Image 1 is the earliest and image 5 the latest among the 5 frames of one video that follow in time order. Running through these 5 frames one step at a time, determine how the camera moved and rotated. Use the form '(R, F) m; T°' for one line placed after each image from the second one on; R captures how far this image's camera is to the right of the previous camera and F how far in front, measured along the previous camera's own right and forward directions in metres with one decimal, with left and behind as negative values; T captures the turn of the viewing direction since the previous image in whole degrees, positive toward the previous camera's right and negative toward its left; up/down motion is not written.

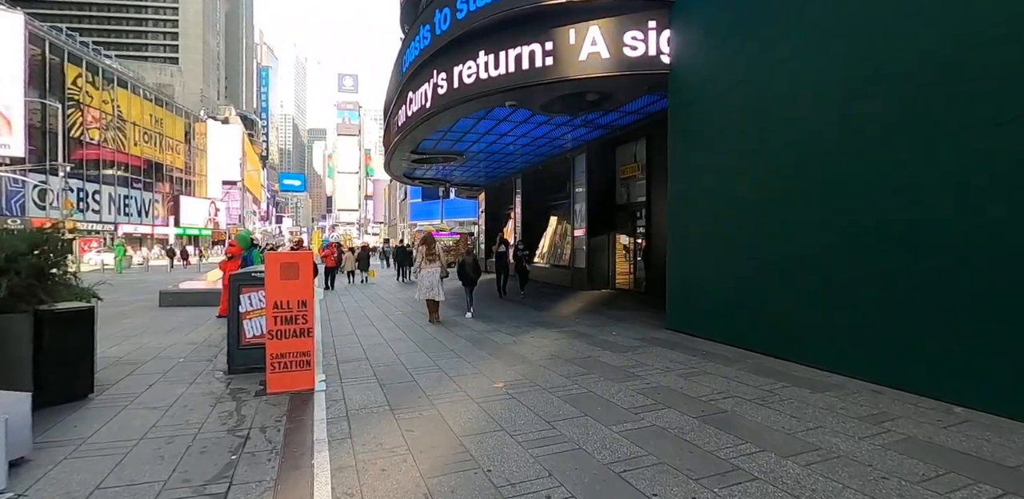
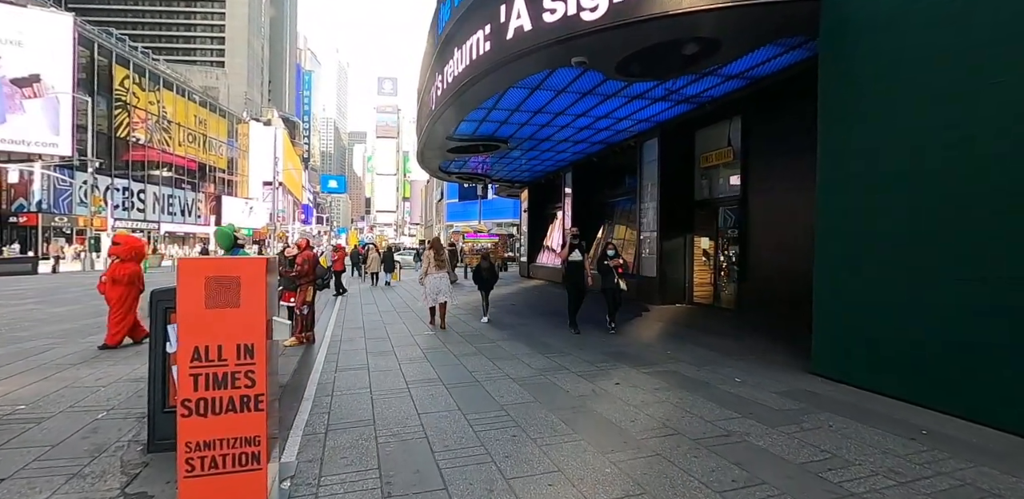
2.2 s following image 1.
(-0.5, +2.7) m; -4°
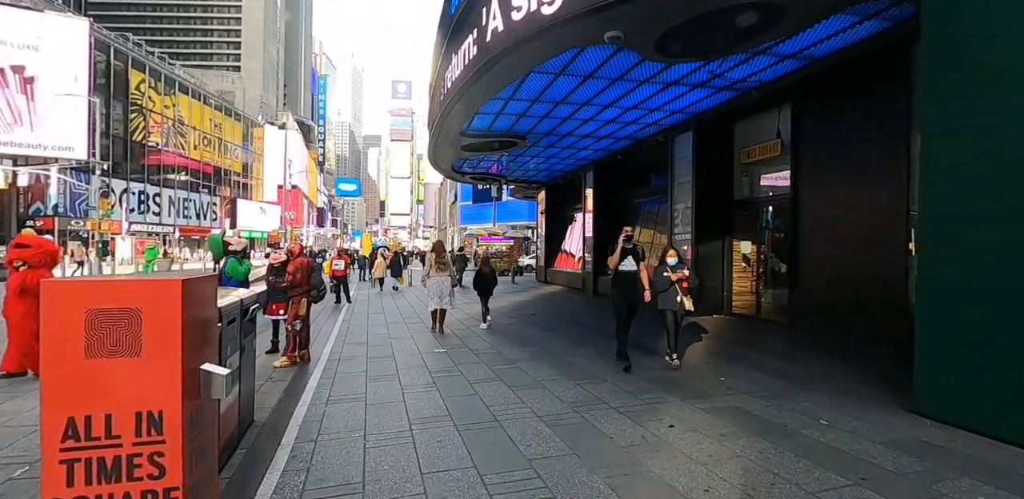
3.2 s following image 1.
(-0.1, +1.1) m; -2°
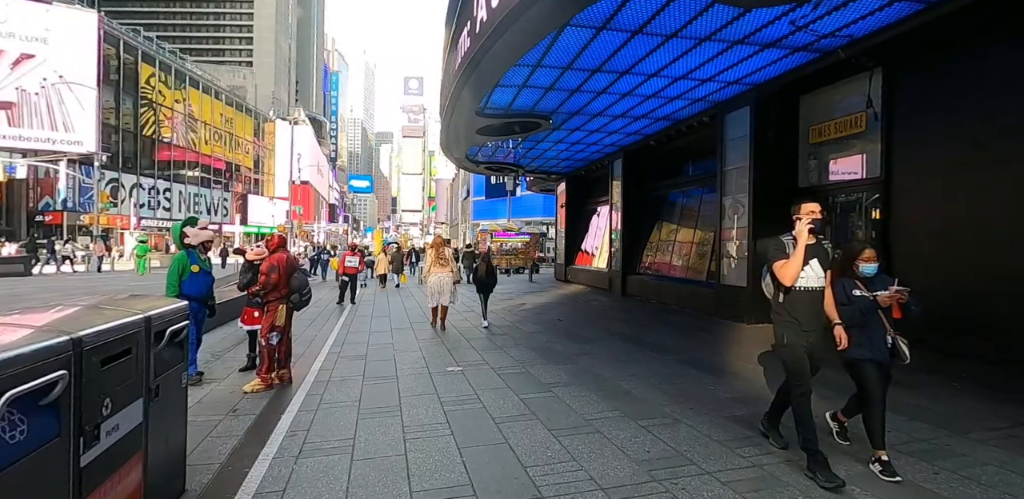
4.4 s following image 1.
(-0.3, +1.6) m; -1°
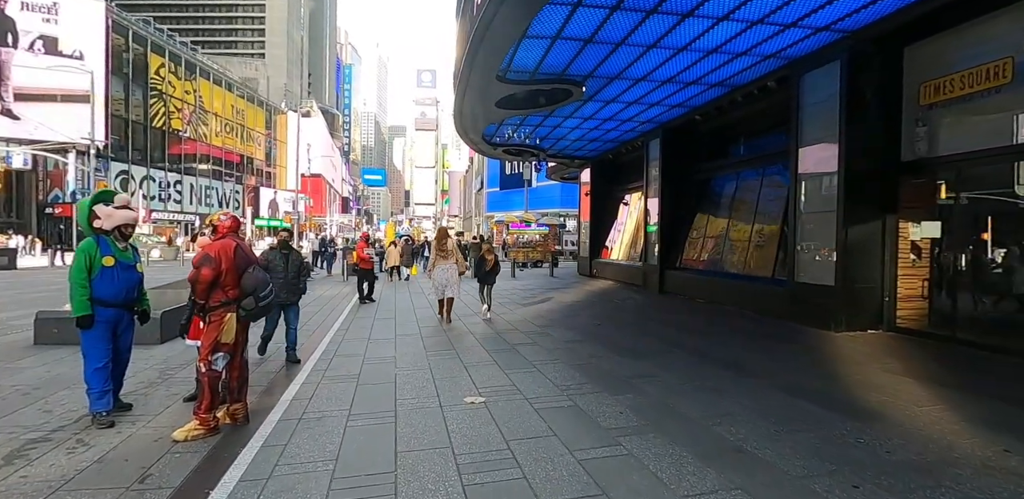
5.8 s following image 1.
(-0.3, +1.8) m; -1°
